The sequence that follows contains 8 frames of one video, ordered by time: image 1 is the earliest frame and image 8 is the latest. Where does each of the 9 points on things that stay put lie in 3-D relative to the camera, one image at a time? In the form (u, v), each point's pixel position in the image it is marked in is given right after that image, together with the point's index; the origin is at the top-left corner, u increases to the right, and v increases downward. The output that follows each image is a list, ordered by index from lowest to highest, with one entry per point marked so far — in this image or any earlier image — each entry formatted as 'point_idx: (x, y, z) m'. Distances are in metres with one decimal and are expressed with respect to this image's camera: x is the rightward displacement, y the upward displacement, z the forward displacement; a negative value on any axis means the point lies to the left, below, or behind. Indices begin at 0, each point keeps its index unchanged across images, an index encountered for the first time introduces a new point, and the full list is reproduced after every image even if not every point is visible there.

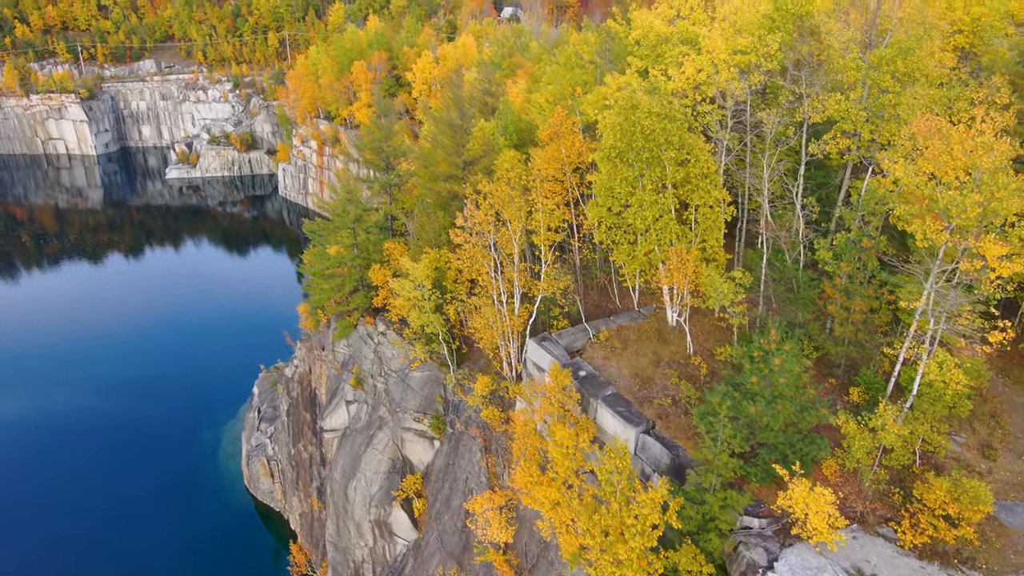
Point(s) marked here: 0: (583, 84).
0: (+1.9, +5.1, +16.1) m
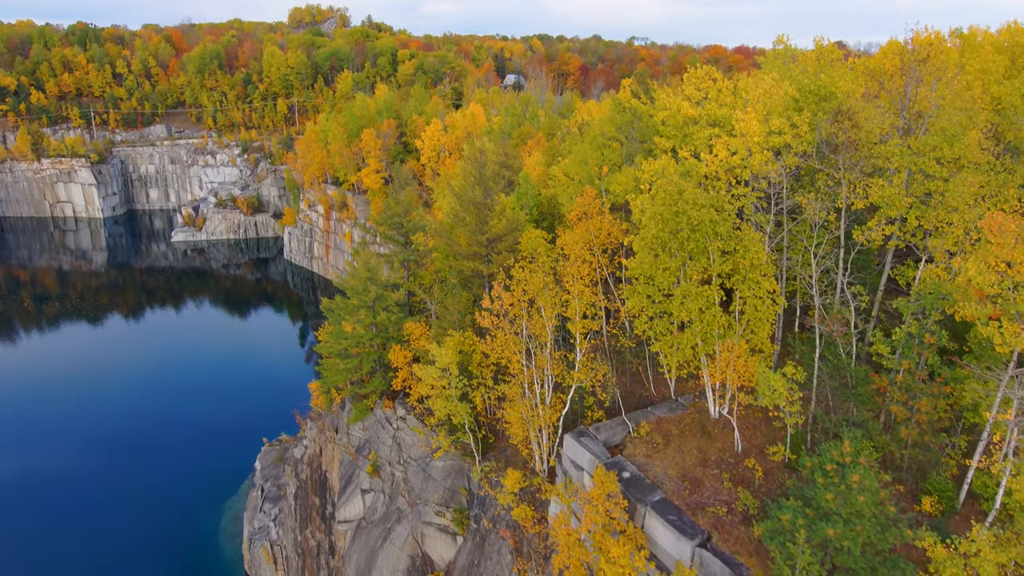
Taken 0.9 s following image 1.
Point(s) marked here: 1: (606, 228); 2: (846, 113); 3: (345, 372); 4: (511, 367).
0: (+2.5, +3.1, +16.0) m
1: (+1.9, +1.2, +12.8) m
2: (+6.2, +3.2, +12.0) m
3: (-4.0, -2.0, +15.2) m
4: (0.0, -1.4, +11.4) m
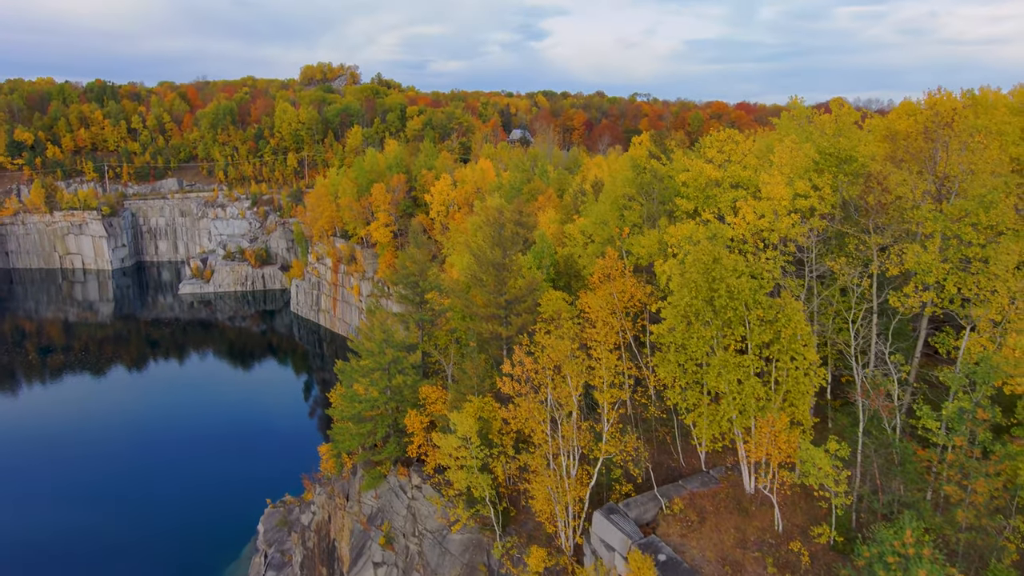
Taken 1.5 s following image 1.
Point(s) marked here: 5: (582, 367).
0: (+2.9, +1.6, +15.9) m
1: (+2.3, -0.1, +12.5) m
2: (+6.7, +2.0, +11.8) m
3: (-3.5, -3.4, +14.7) m
4: (+0.4, -2.5, +10.9) m
5: (+1.2, -1.3, +10.8) m
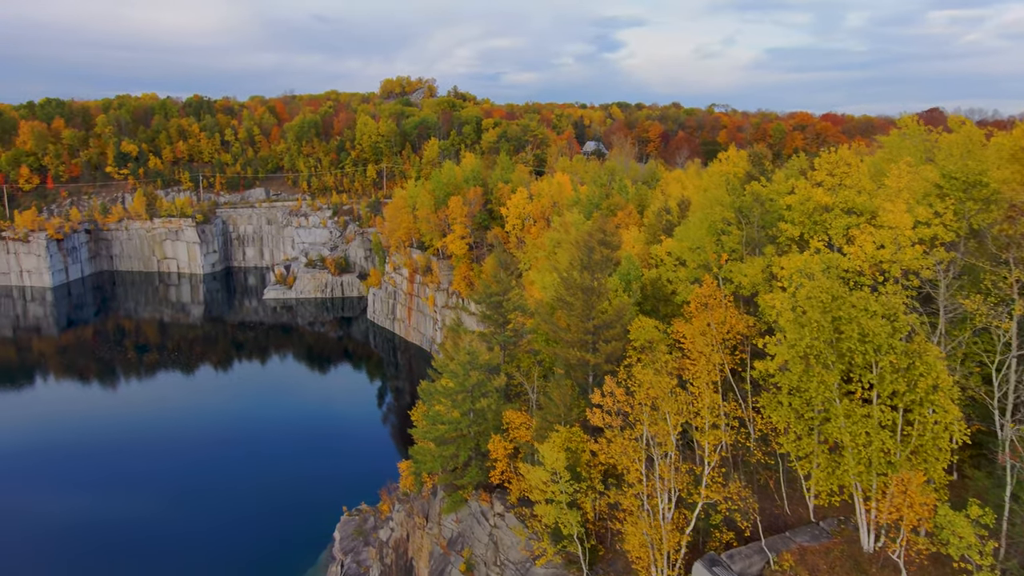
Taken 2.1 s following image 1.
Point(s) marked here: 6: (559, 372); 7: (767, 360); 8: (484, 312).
0: (+5.0, +0.9, +15.1) m
1: (+4.0, -0.7, +11.8) m
2: (+8.3, +1.4, +10.7) m
3: (-1.6, -3.9, +14.6) m
4: (+1.9, -3.0, +10.4) m
5: (+2.7, -1.9, +10.2) m
6: (+1.0, -1.9, +14.2) m
7: (+3.9, -1.1, +10.0) m
8: (-0.7, -0.6, +16.8) m
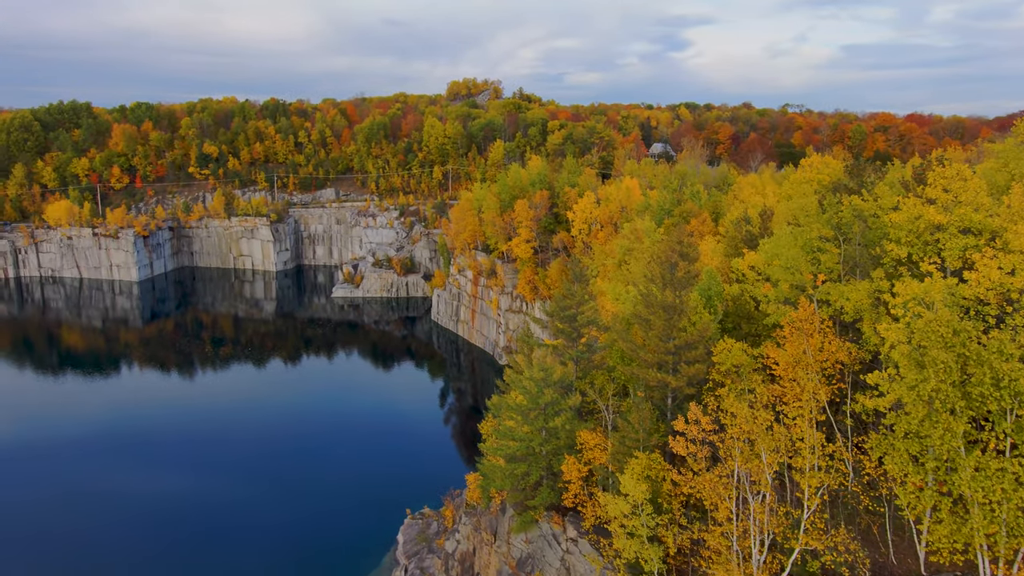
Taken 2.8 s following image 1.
0: (+6.8, +0.5, +14.1) m
1: (+5.4, -1.1, +11.0) m
2: (+9.6, +0.8, +9.5) m
3: (0.0, -4.2, +14.3) m
4: (+3.1, -3.4, +9.8) m
5: (+3.9, -2.2, +9.5) m
6: (+2.6, -2.2, +13.6) m
7: (+5.1, -1.6, +9.1) m
8: (+1.2, -1.0, +16.4) m
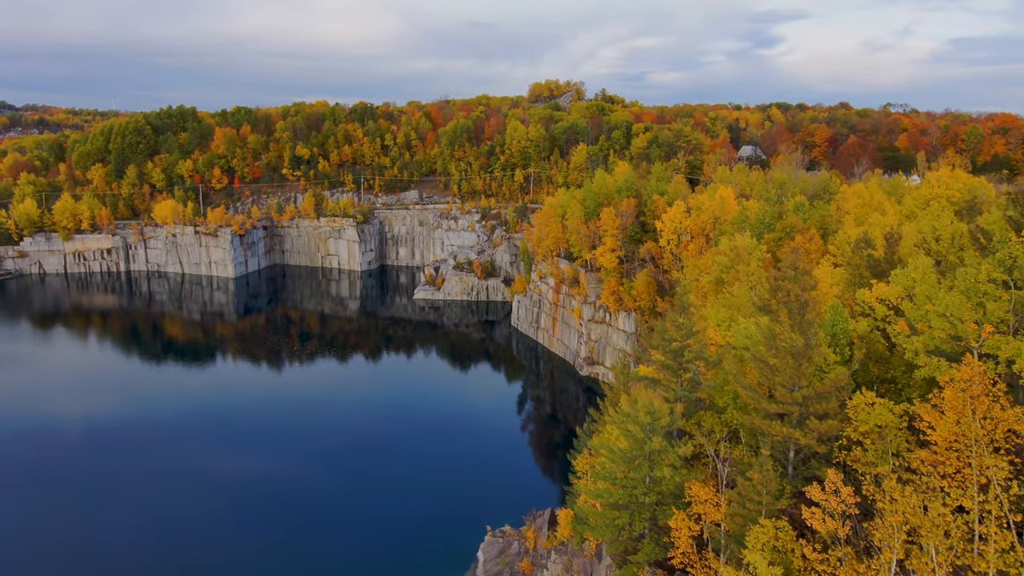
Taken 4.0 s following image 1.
0: (+8.9, -0.4, +12.4) m
1: (+7.2, -1.9, +9.4) m
2: (+11.2, -0.1, +7.4) m
3: (+2.0, -4.9, +13.3) m
4: (+4.7, -4.2, +8.4) m
5: (+5.4, -3.1, +8.1) m
6: (+4.7, -3.0, +12.3) m
7: (+6.7, -2.4, +7.5) m
8: (+3.6, -1.7, +15.2) m
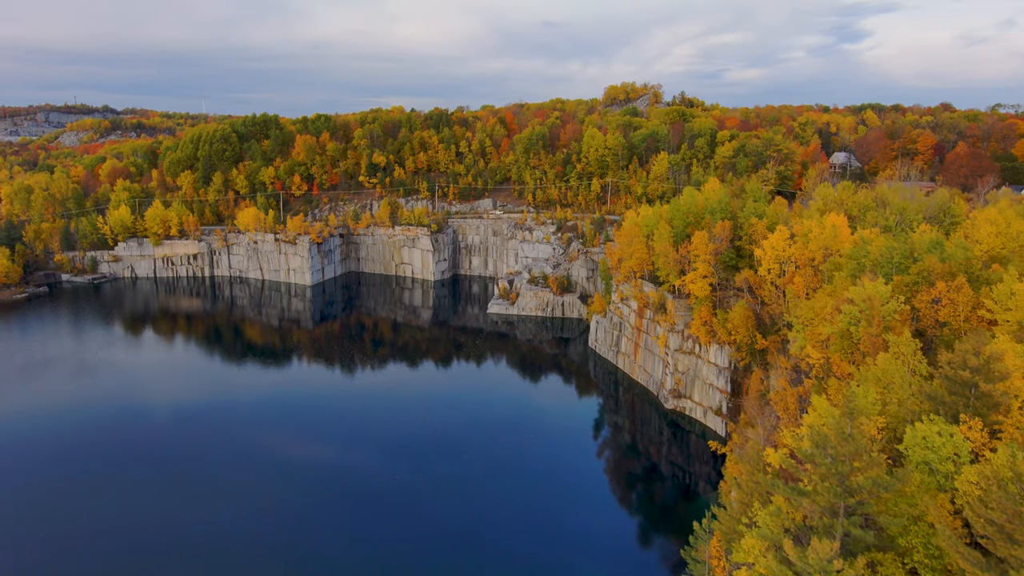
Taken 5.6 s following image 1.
0: (+11.1, -2.6, +8.9) m
1: (+9.0, -4.1, +6.2) m
2: (+12.9, -2.3, +3.7) m
3: (+4.3, -6.9, +10.6) m
4: (+6.4, -6.3, +5.5) m
5: (+7.1, -5.1, +5.0) m
6: (+6.8, -5.1, +9.3) m
7: (+8.3, -4.5, +4.4) m
8: (+6.1, -3.8, +12.4) m
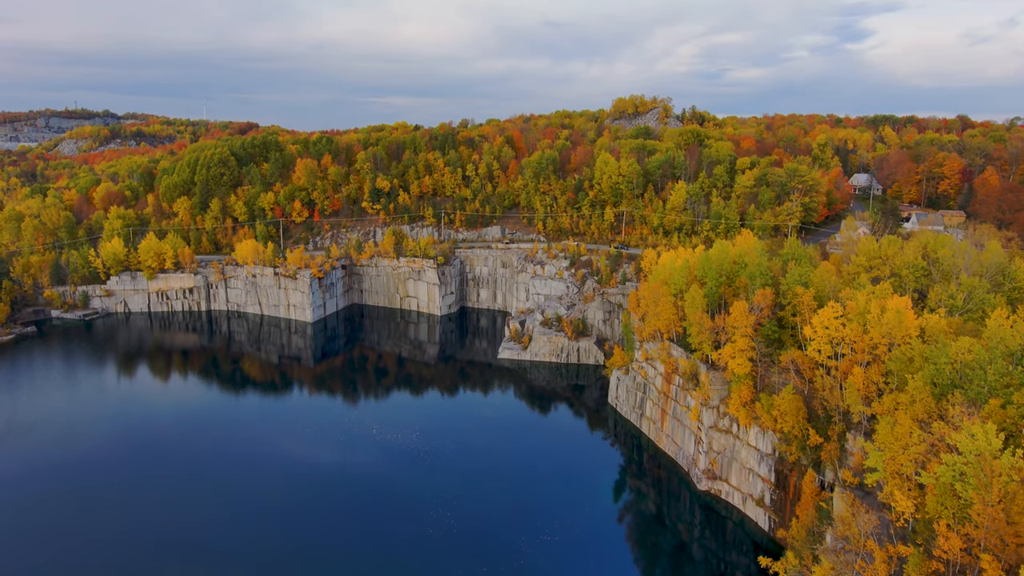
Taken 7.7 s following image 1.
0: (+12.3, -7.6, +4.7) m
1: (+10.2, -9.1, +1.9) m
2: (+14.1, -7.4, -0.5) m
3: (+5.5, -11.9, +6.3) m
4: (+7.6, -11.3, +1.2) m
5: (+8.3, -10.2, +0.8) m
6: (+8.0, -10.1, +5.0) m
7: (+9.5, -9.5, +0.1) m
8: (+7.3, -8.8, +8.1) m
